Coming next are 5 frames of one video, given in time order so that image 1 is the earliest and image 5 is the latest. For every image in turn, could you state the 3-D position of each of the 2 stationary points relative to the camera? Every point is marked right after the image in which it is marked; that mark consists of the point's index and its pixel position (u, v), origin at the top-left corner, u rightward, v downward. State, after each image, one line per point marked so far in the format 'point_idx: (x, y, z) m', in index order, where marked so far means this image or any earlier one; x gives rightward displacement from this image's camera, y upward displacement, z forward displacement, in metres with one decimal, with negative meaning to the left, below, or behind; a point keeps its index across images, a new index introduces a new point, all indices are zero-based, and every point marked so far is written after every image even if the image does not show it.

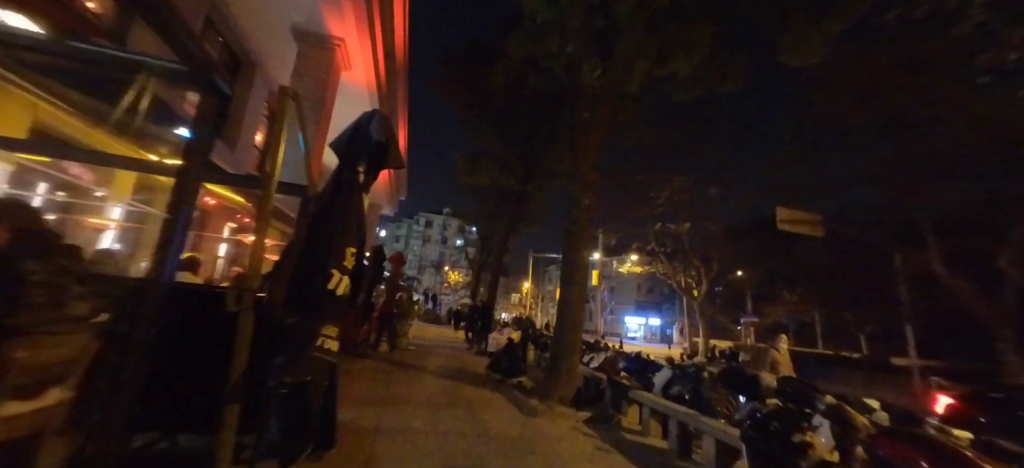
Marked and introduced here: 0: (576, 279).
0: (+1.1, -0.8, +6.4) m
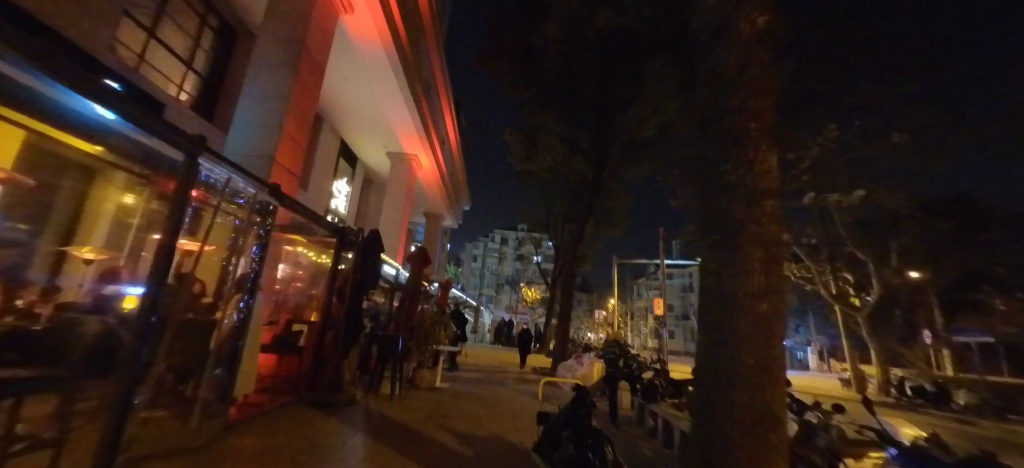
0: (+1.5, -0.1, +2.5) m
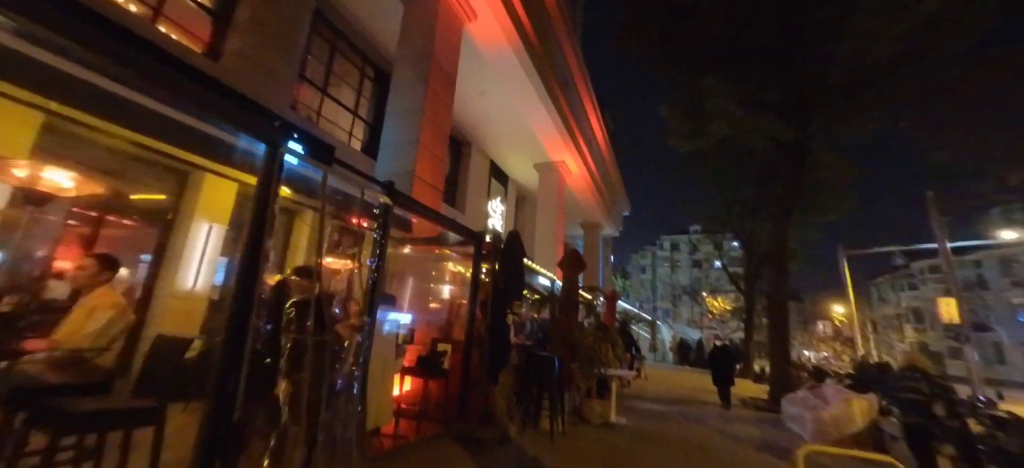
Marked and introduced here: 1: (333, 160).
0: (+1.9, +0.4, +0.4) m
1: (-1.4, +0.6, +3.3) m
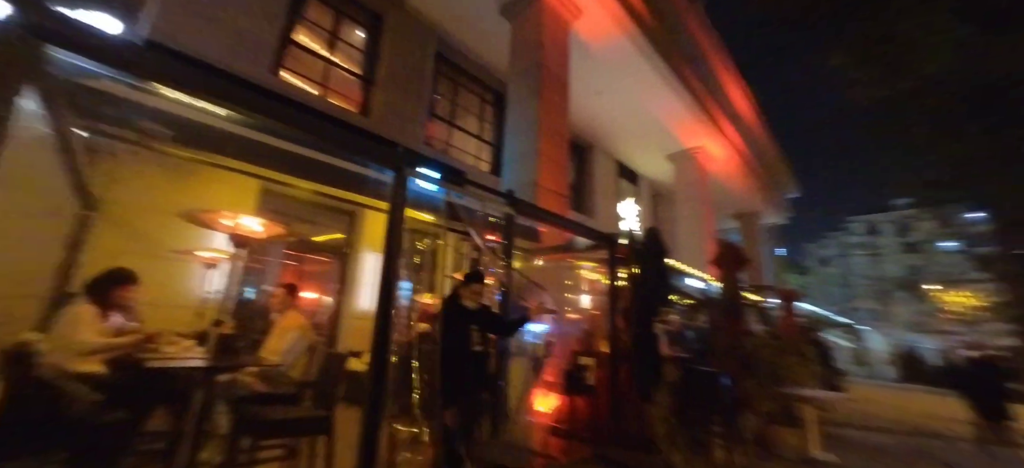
0: (+1.7, +0.7, -0.5) m
1: (-0.4, +0.5, +3.4) m
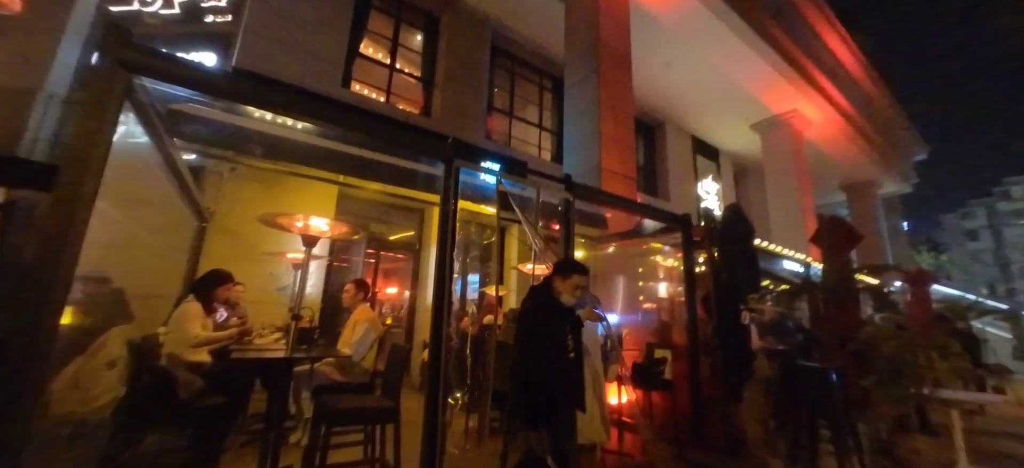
0: (+1.4, +0.8, -1.0) m
1: (+0.1, +0.6, +3.2) m
